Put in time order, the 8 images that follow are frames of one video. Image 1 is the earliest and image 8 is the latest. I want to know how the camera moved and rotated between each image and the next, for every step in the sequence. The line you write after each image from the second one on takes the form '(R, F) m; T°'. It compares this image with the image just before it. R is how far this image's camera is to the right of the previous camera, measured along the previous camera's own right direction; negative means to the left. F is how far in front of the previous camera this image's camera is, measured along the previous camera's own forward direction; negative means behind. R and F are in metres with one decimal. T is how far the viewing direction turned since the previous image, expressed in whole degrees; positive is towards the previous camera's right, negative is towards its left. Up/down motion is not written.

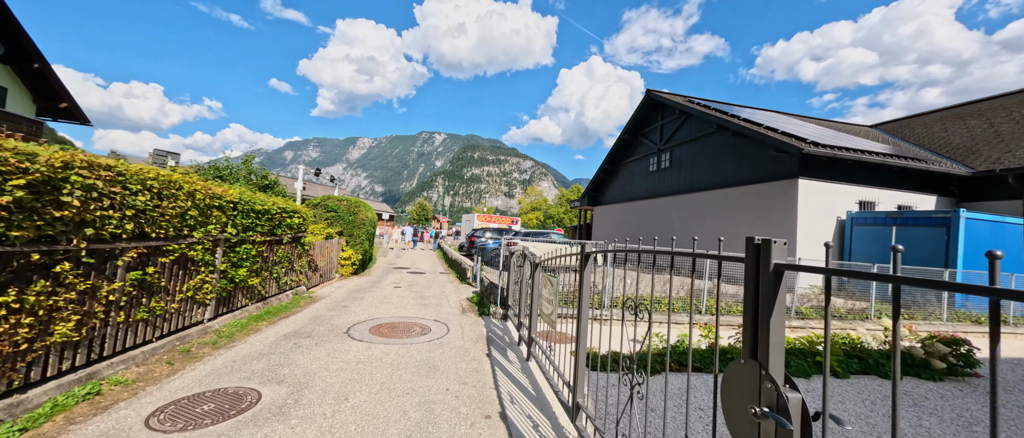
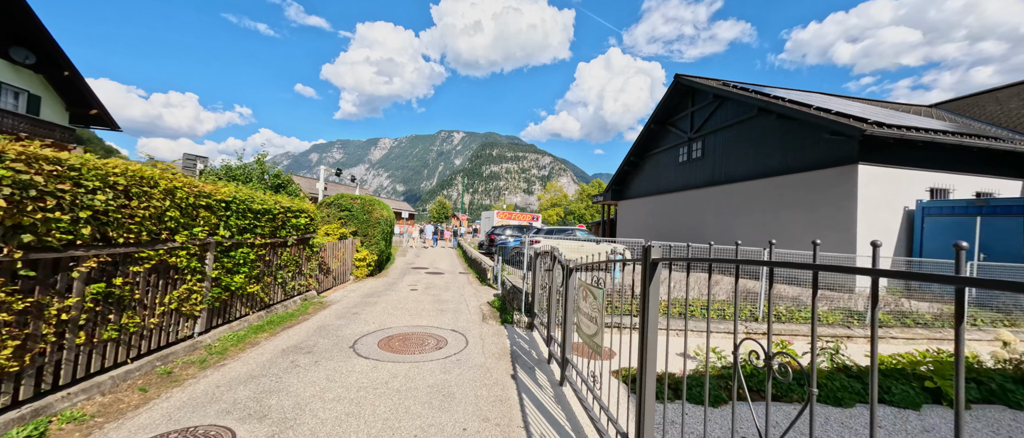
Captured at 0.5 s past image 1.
(-0.1, +0.8) m; -3°
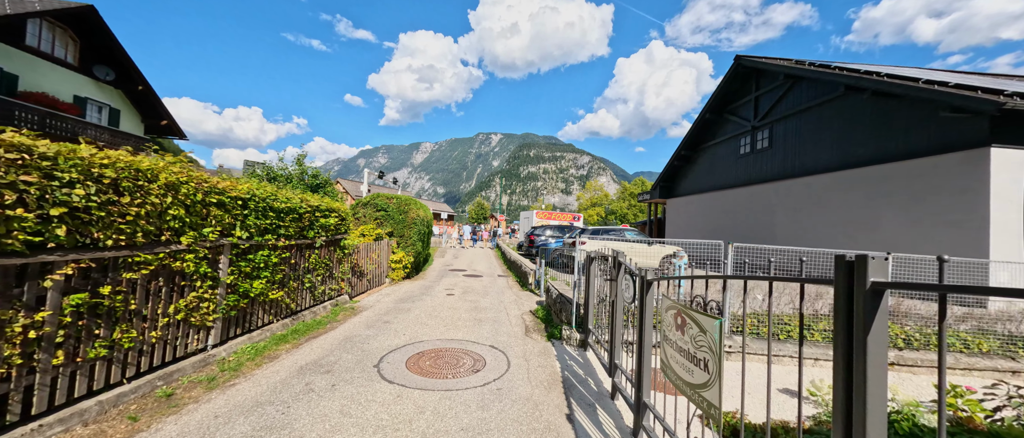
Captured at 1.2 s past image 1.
(-0.1, +0.8) m; -6°
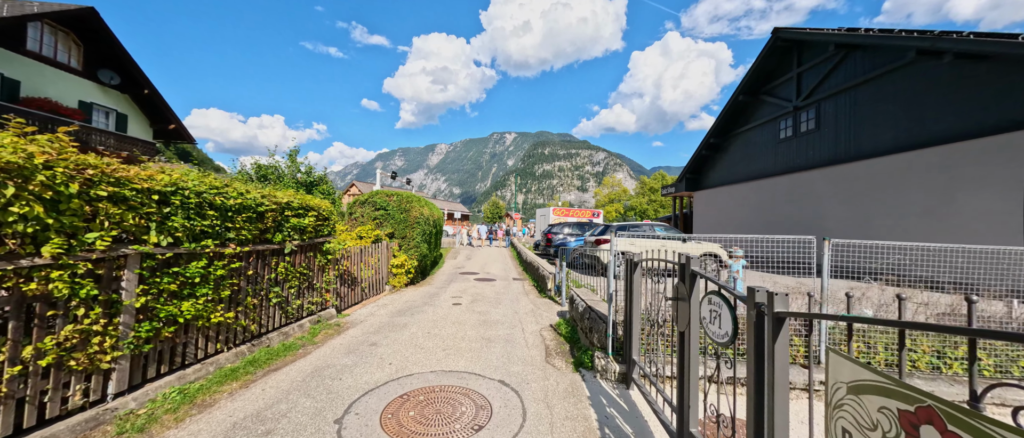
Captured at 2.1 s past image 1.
(0.0, +1.2) m; -3°
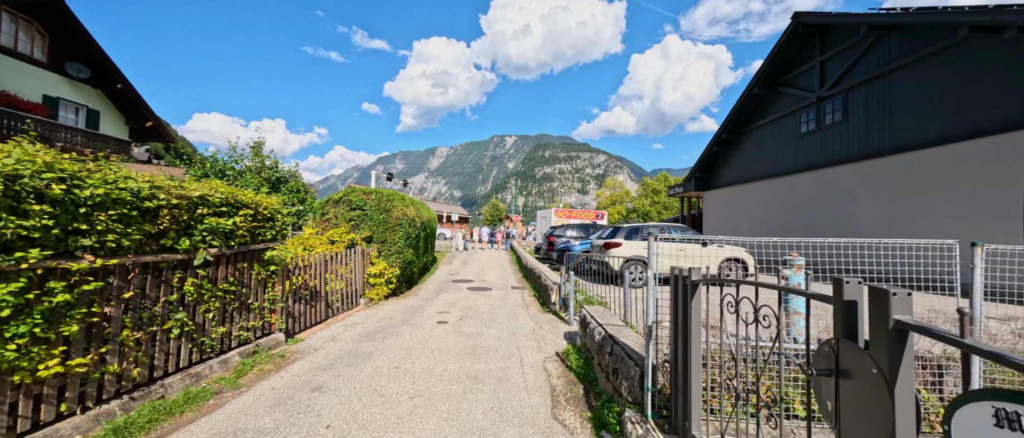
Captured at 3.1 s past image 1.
(+0.1, +1.2) m; 0°
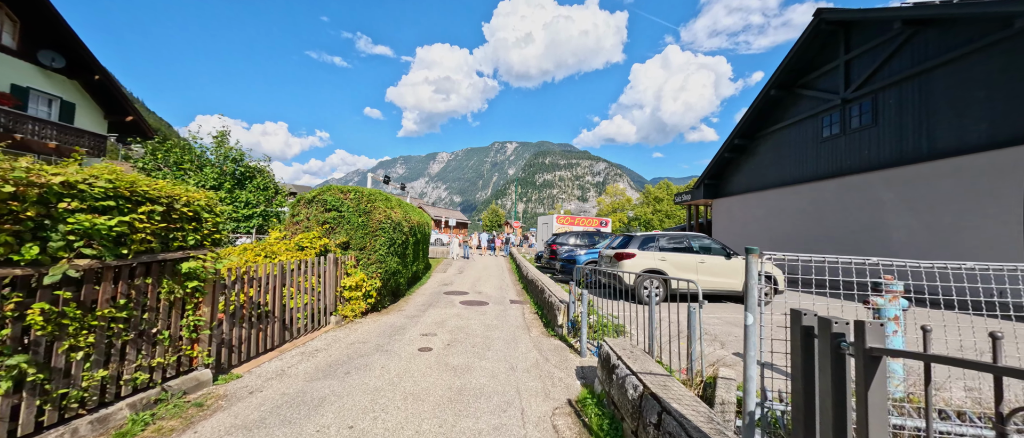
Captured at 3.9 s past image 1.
(0.0, +1.1) m; 0°
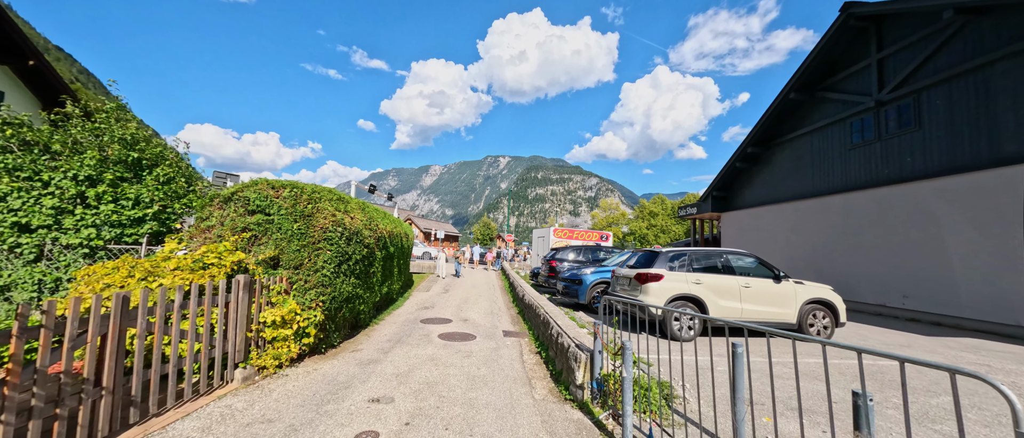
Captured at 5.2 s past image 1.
(-0.1, +1.8) m; +1°
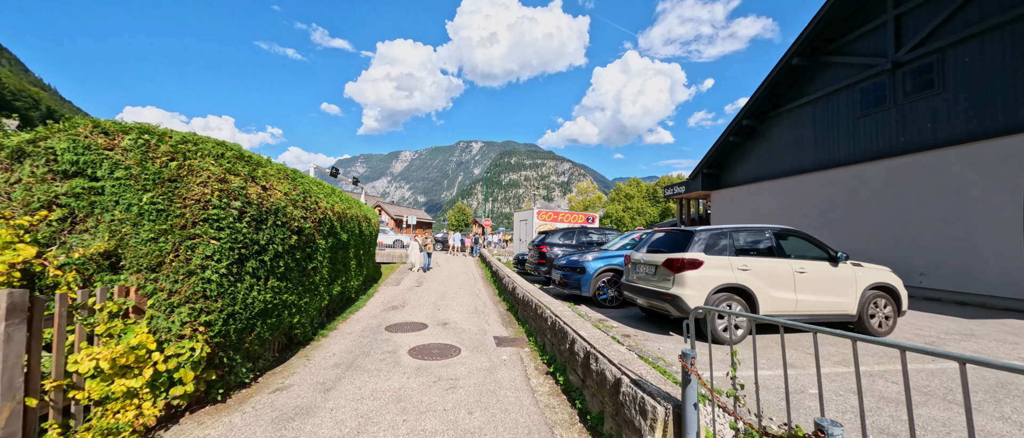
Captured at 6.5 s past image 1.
(-0.3, +1.8) m; +4°
